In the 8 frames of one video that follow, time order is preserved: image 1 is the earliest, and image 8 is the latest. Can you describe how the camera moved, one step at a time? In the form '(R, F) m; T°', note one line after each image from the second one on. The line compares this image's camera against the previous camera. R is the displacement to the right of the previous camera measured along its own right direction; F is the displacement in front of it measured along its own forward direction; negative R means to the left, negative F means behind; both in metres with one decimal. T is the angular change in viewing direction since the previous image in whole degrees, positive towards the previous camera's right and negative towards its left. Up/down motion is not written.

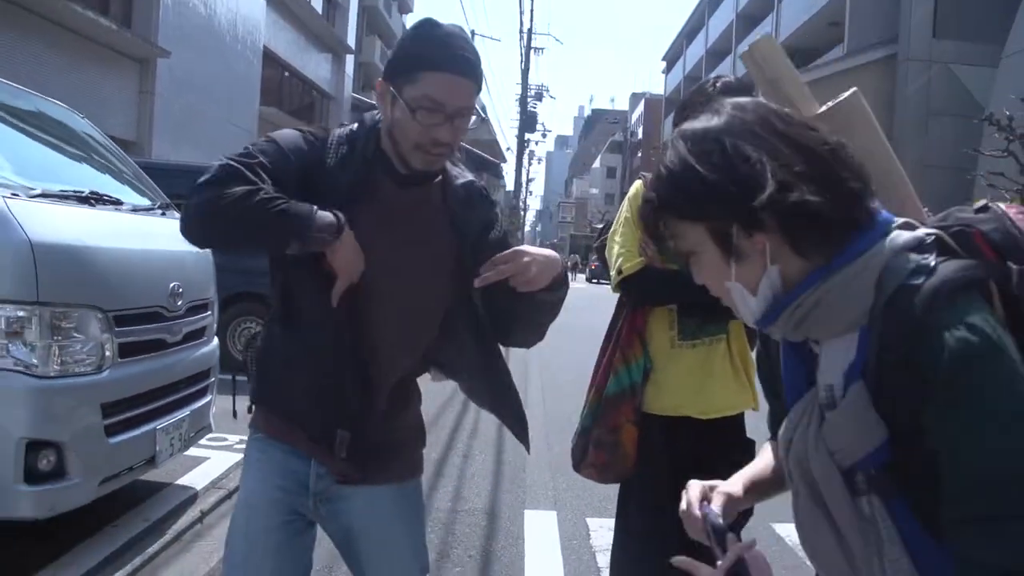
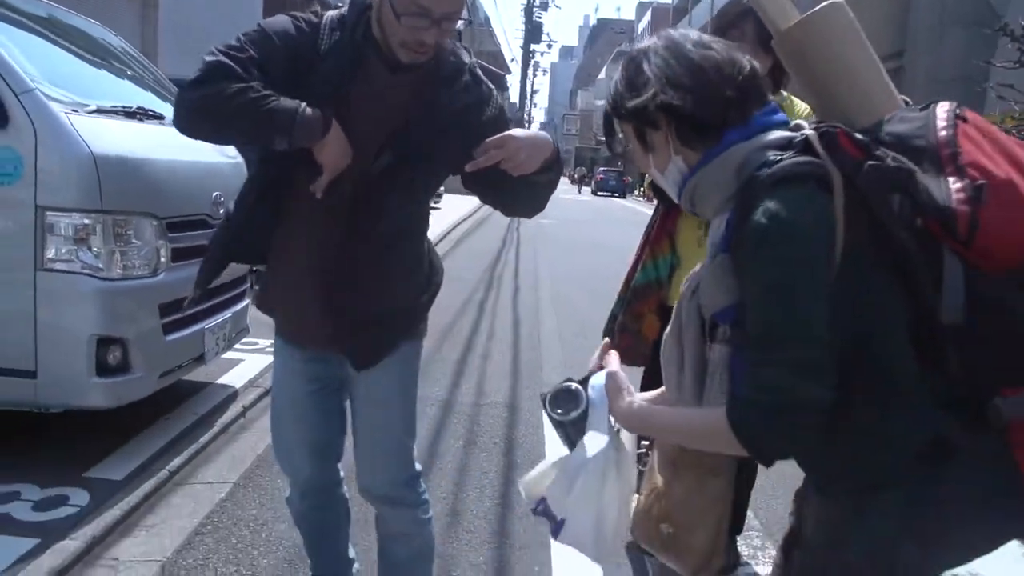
(-0.1, -0.3) m; 0°
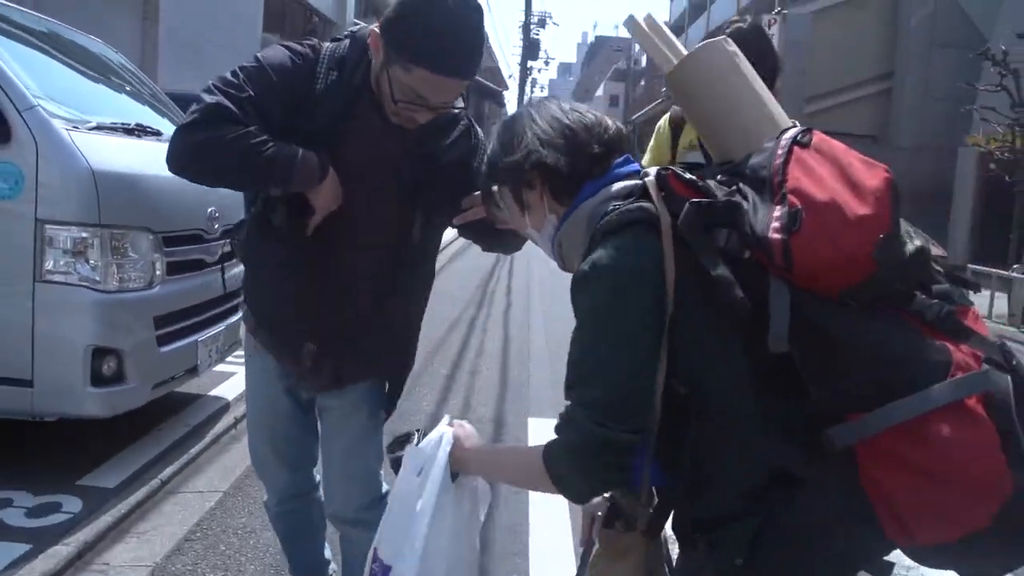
(0.0, -0.1) m; 0°
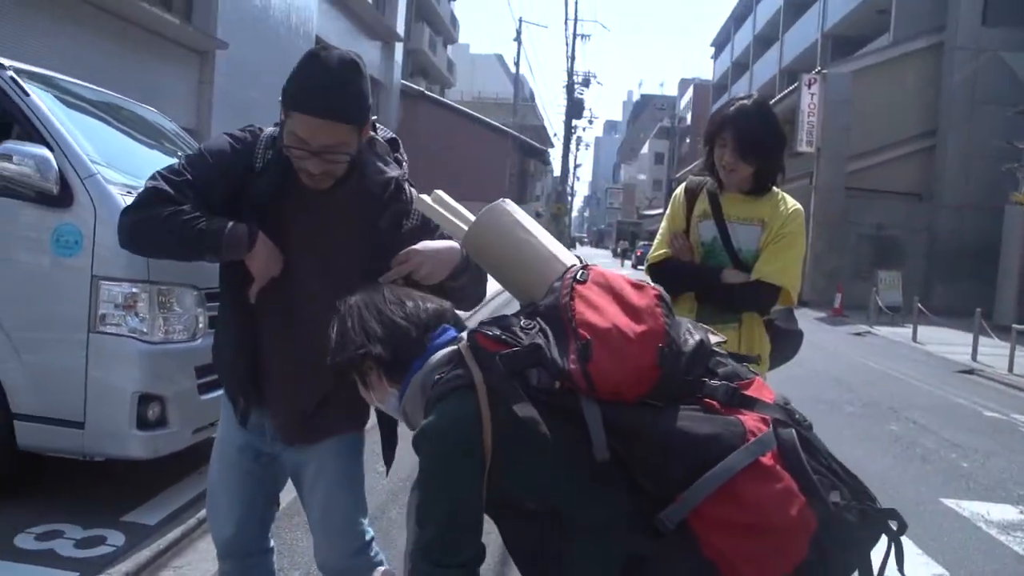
(+0.1, -0.3) m; -3°
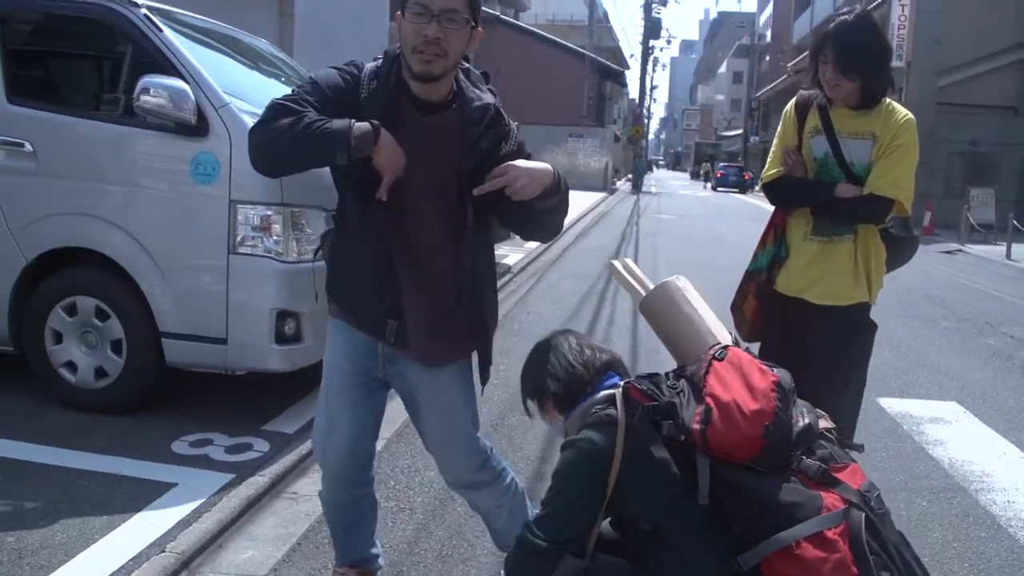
(-0.2, -0.2) m; -4°
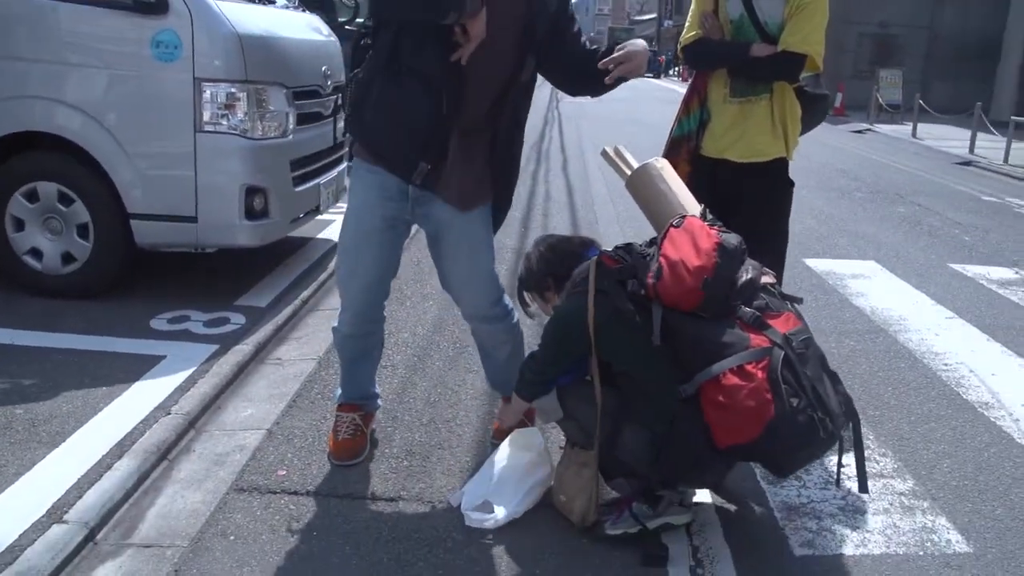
(-0.2, -0.3) m; +5°
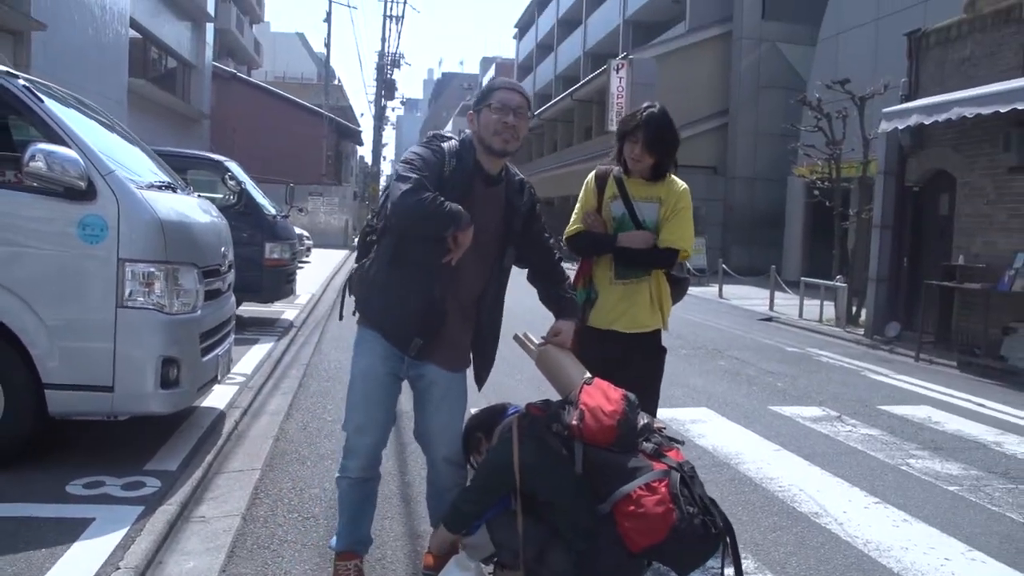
(-0.4, -0.7) m; +11°
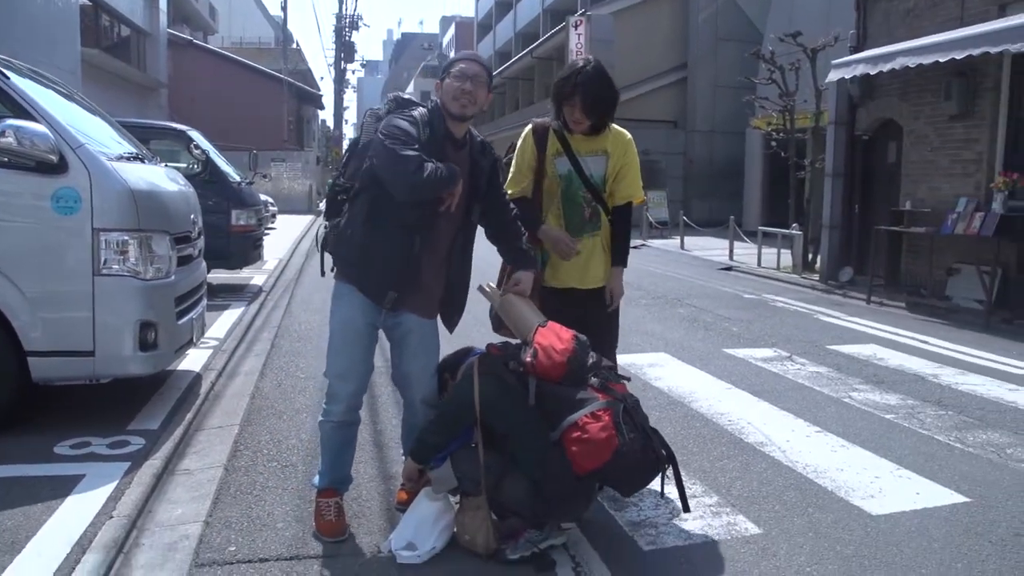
(0.0, -0.3) m; +2°
